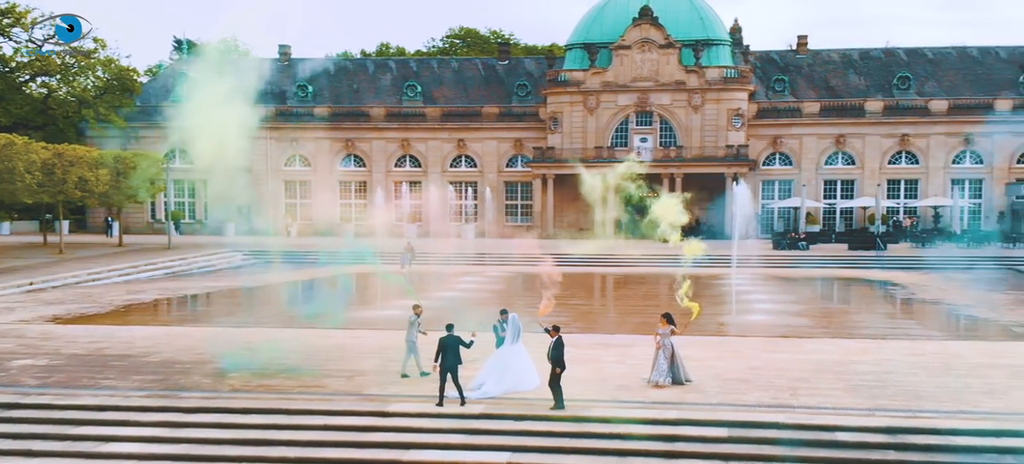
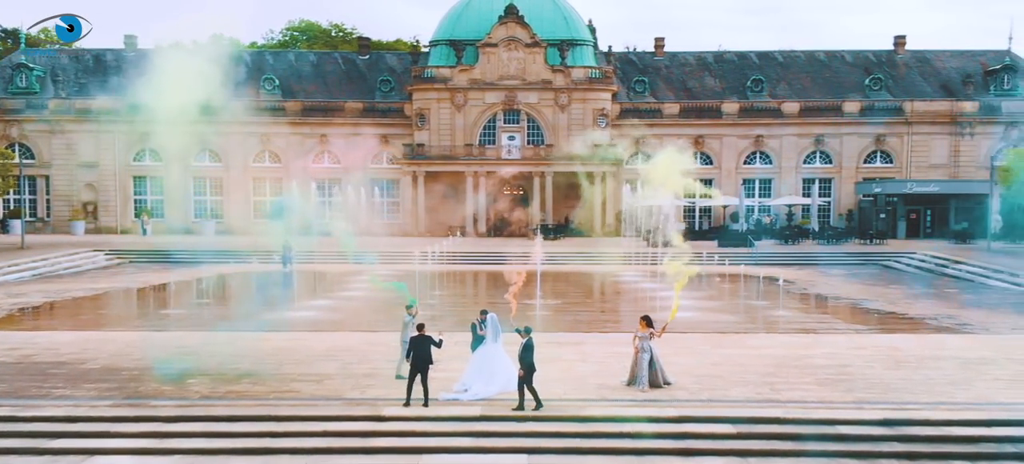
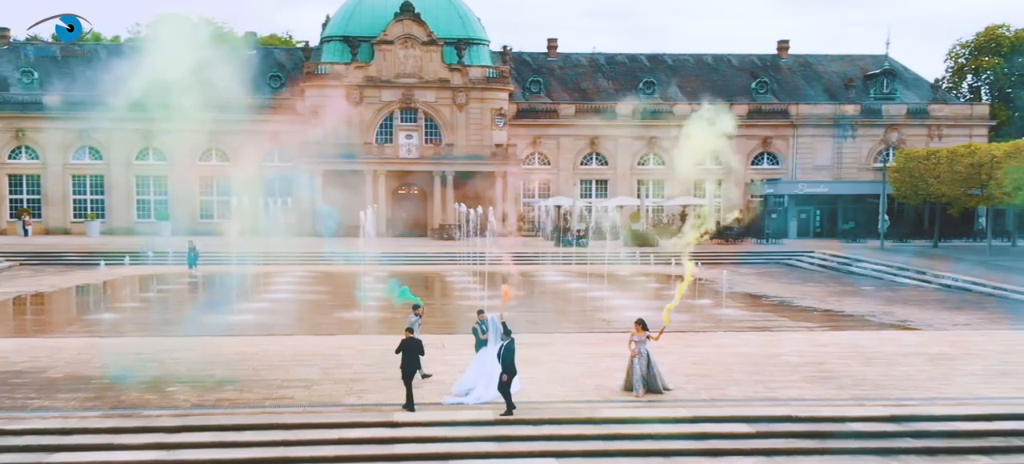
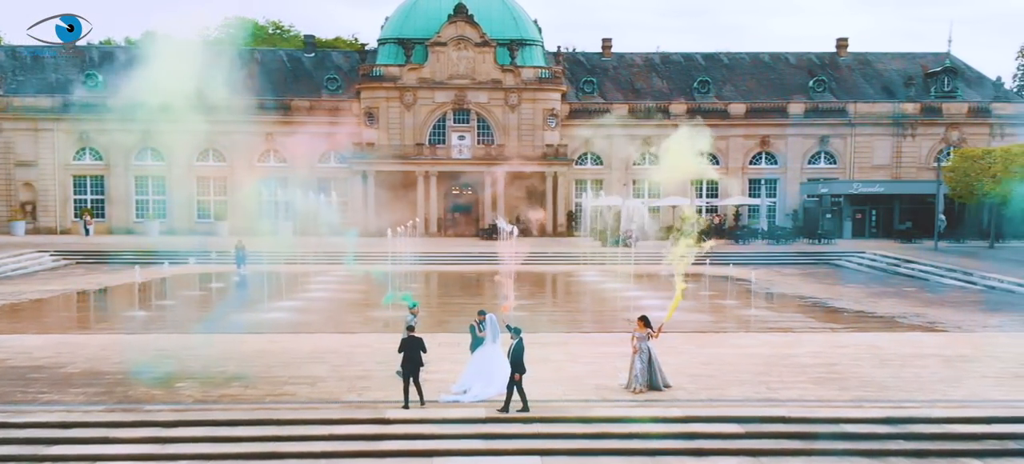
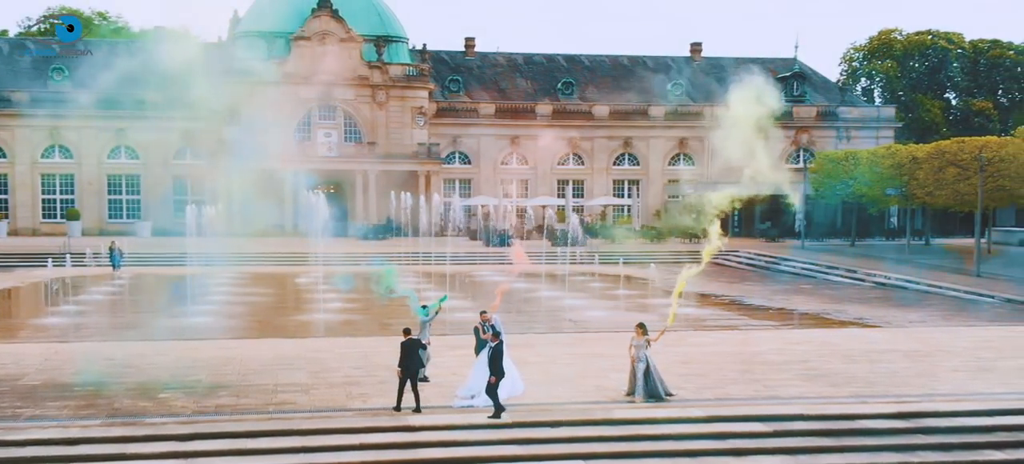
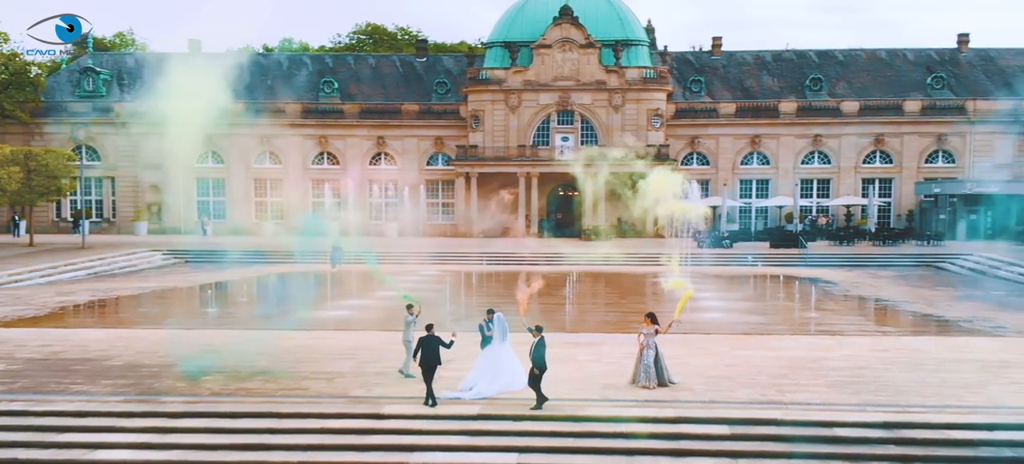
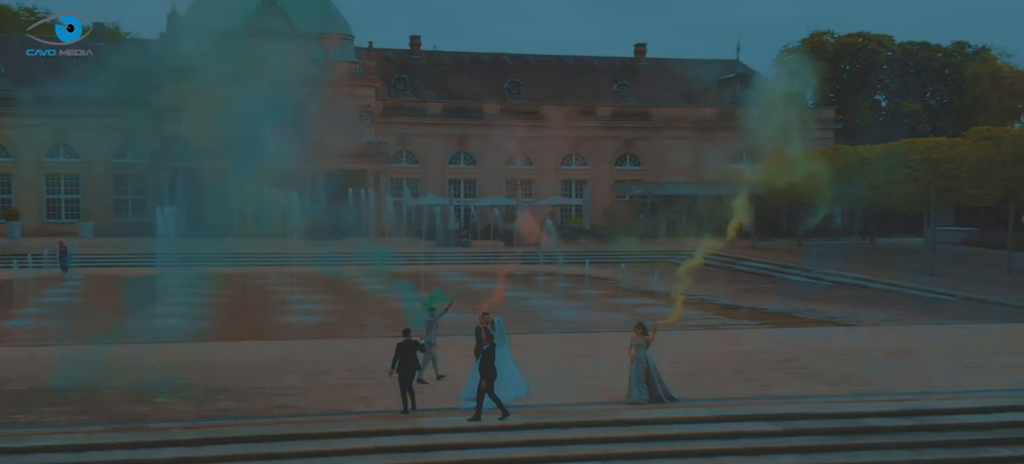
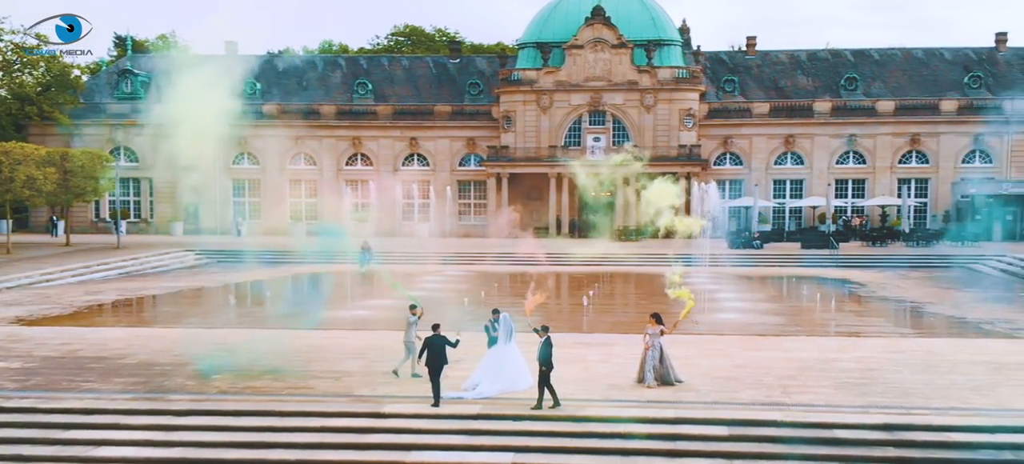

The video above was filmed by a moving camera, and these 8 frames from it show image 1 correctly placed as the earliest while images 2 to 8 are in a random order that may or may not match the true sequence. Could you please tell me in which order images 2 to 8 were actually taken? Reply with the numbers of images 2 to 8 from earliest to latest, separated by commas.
8, 6, 2, 4, 3, 5, 7
